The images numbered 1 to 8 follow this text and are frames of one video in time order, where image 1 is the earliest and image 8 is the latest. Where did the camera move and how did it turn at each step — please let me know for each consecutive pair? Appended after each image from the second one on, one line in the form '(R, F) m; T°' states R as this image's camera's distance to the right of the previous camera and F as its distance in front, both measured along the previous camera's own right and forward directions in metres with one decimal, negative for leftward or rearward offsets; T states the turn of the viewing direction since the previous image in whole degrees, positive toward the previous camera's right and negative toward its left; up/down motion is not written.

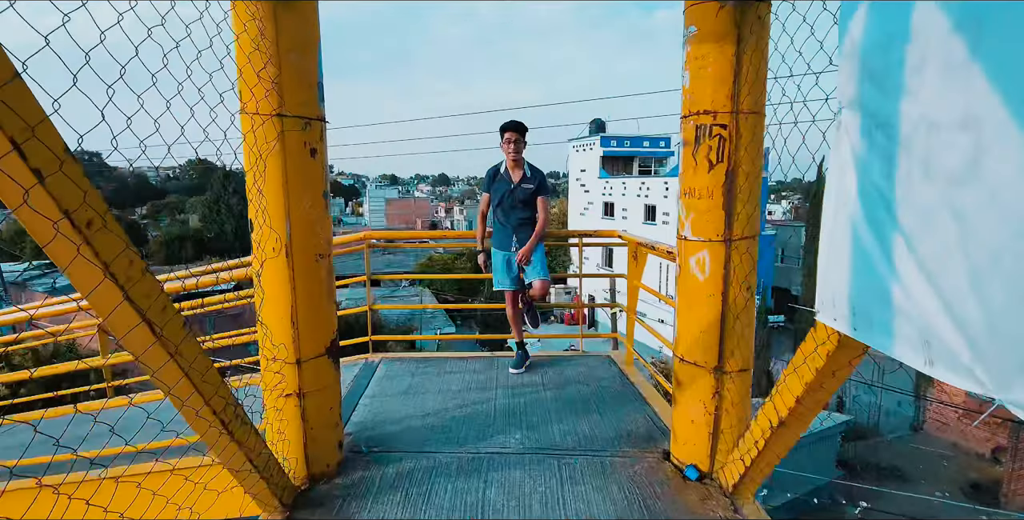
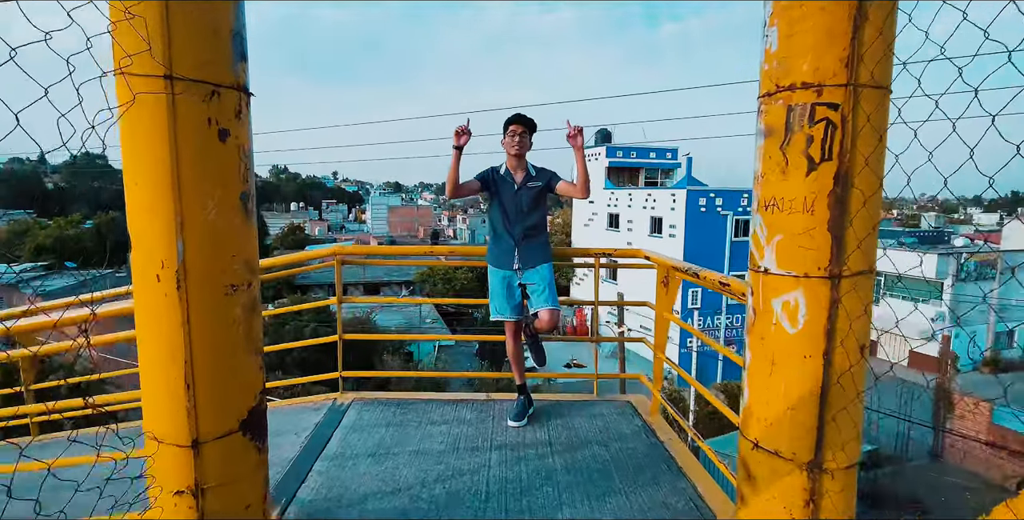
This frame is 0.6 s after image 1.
(0.0, +0.5) m; 0°
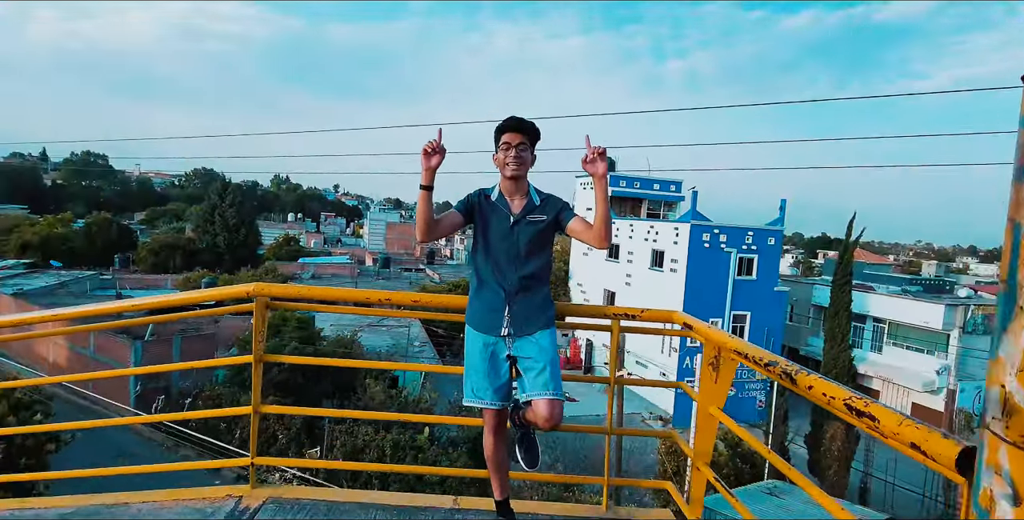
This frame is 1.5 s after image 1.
(0.0, +0.6) m; 0°
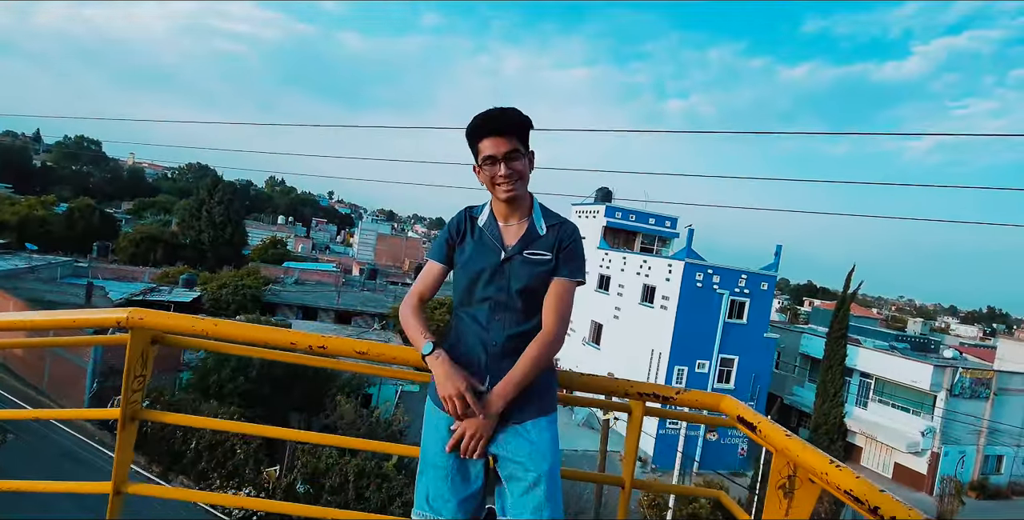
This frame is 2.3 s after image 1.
(0.0, +0.5) m; +1°
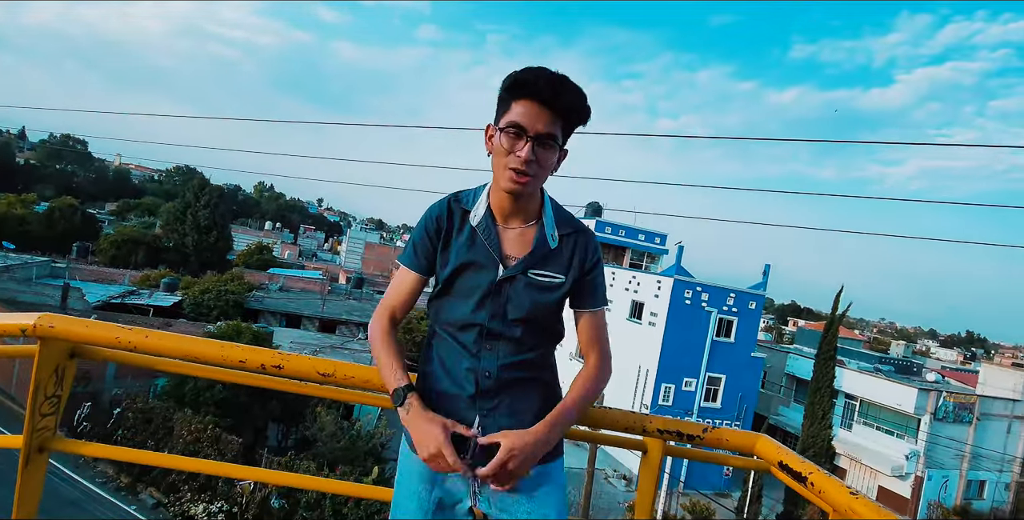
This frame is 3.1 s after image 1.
(0.0, +0.2) m; +1°
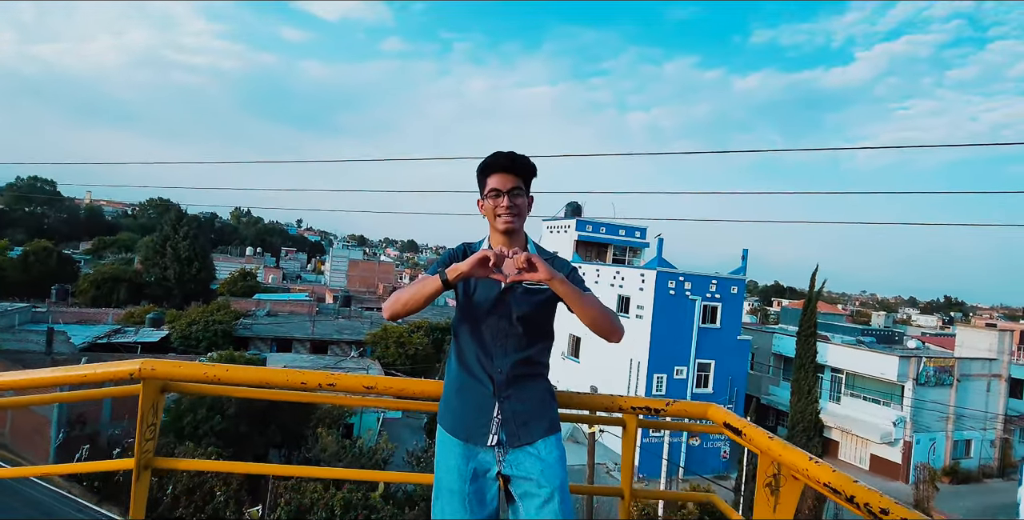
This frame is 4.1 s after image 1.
(0.0, -0.3) m; +2°
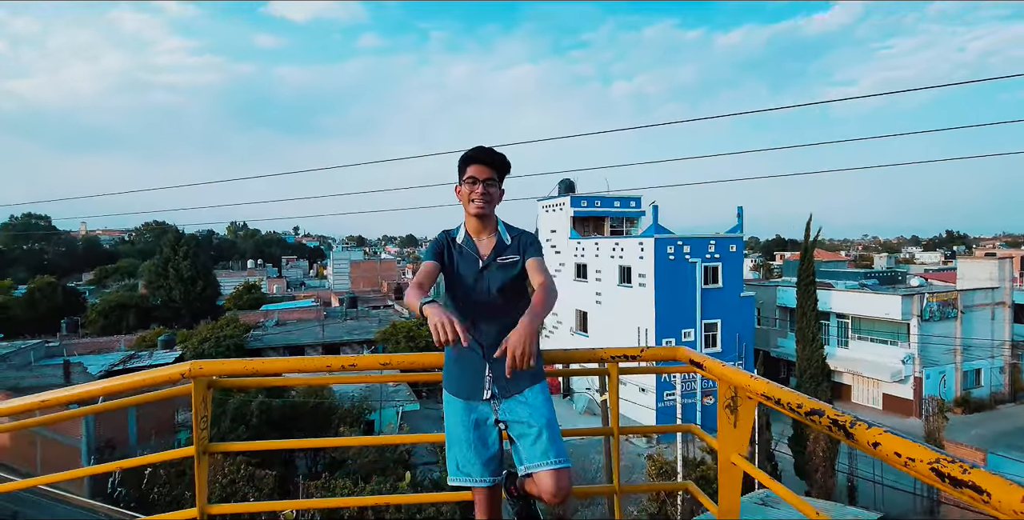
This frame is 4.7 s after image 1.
(0.0, -0.2) m; 0°
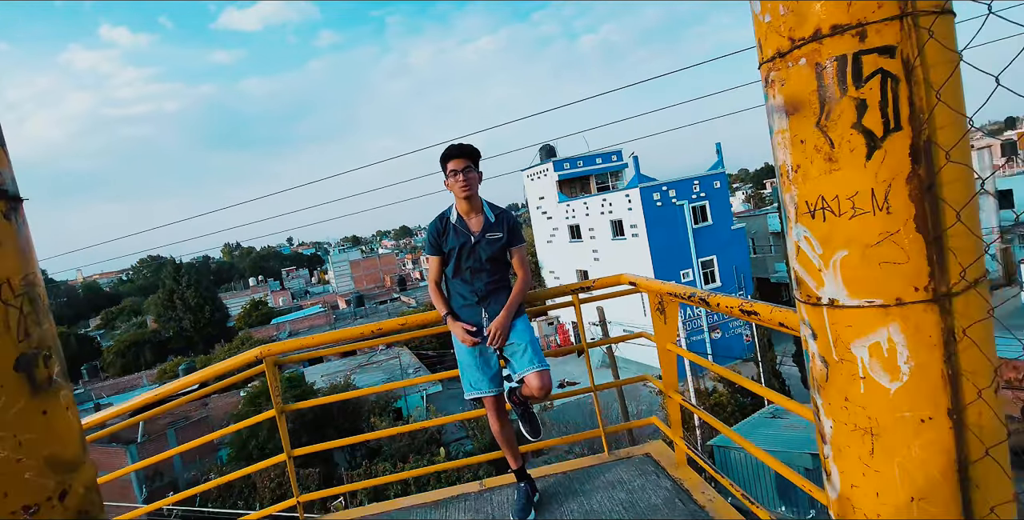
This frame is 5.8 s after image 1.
(+0.1, -0.4) m; 0°
